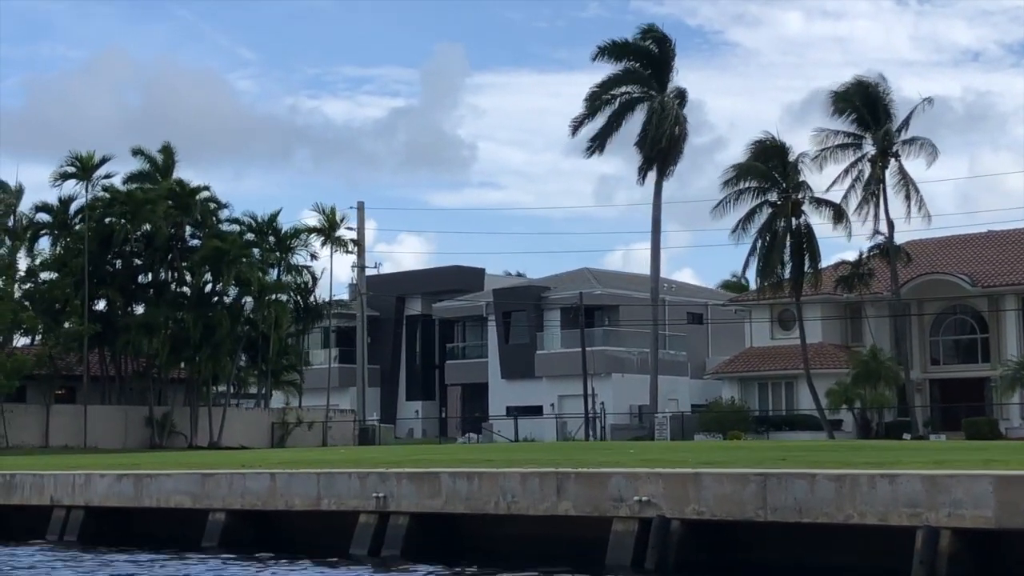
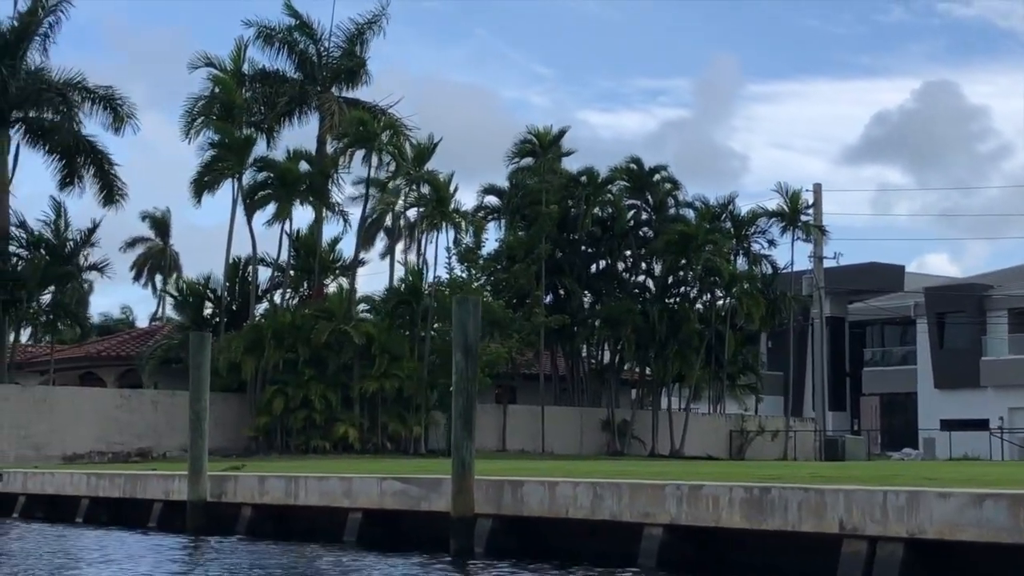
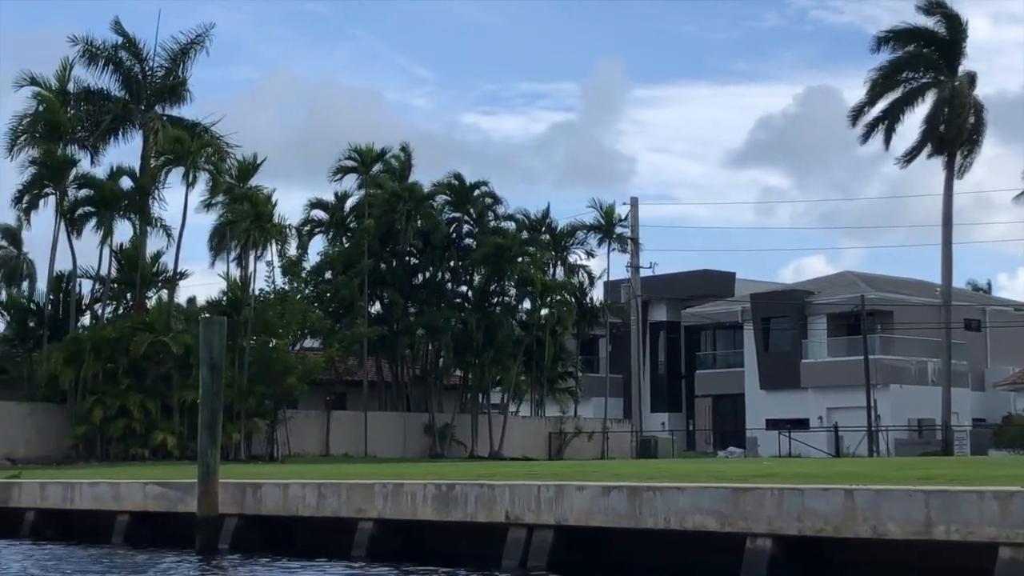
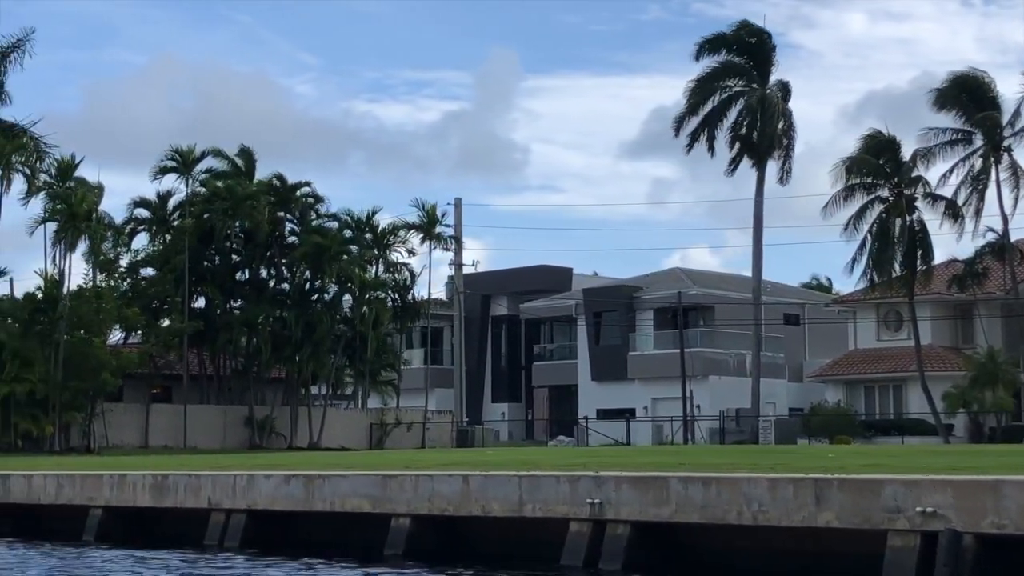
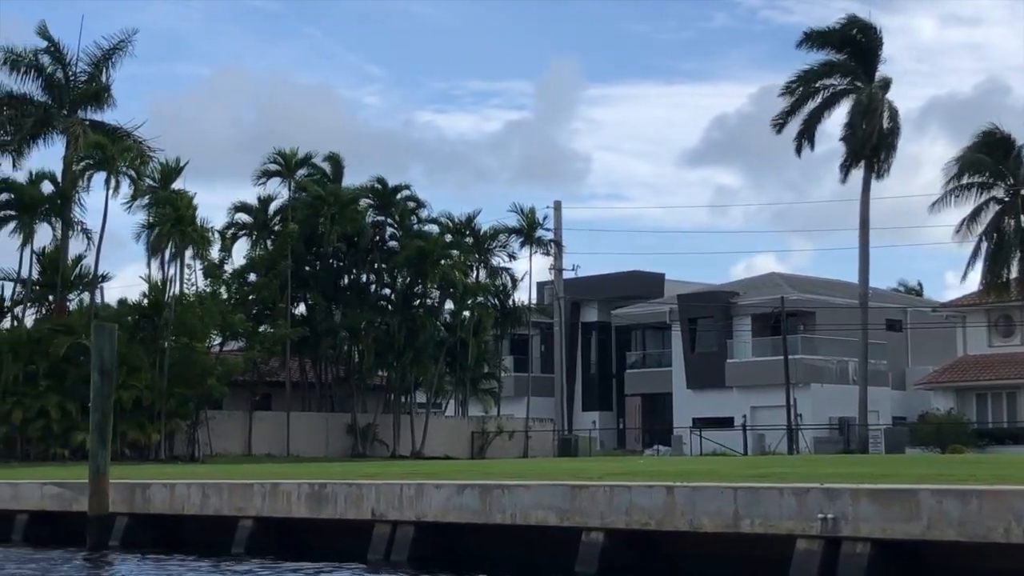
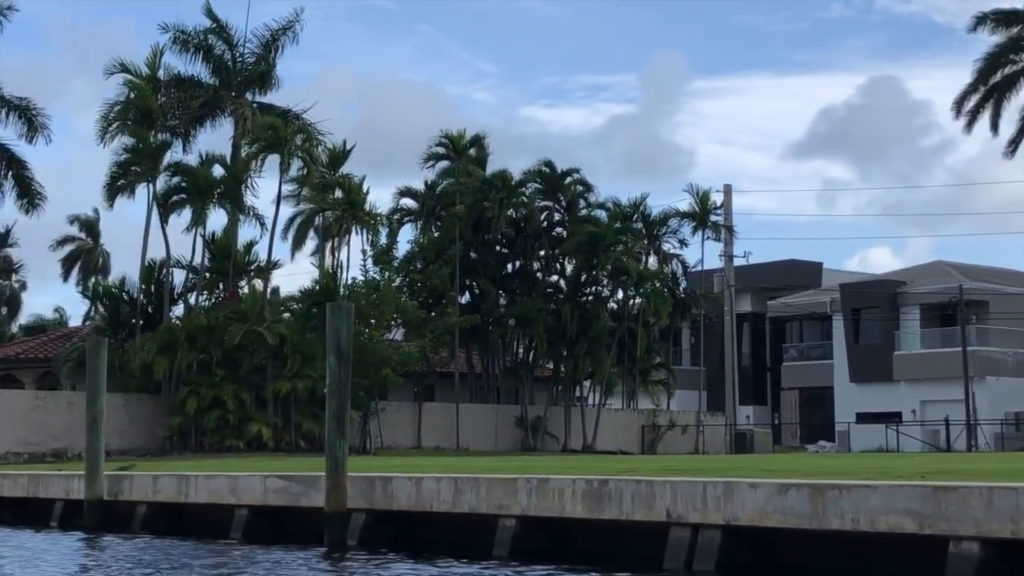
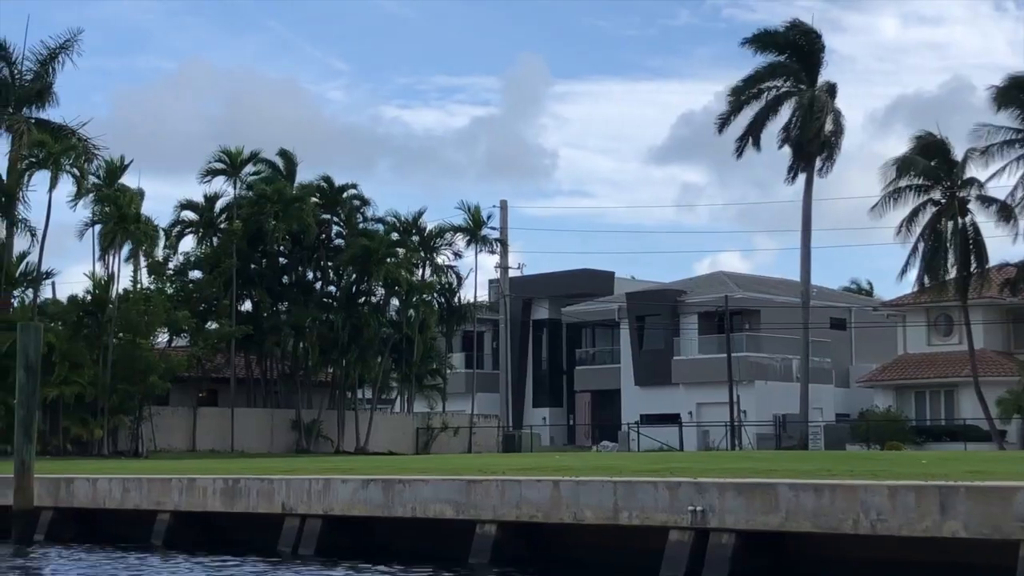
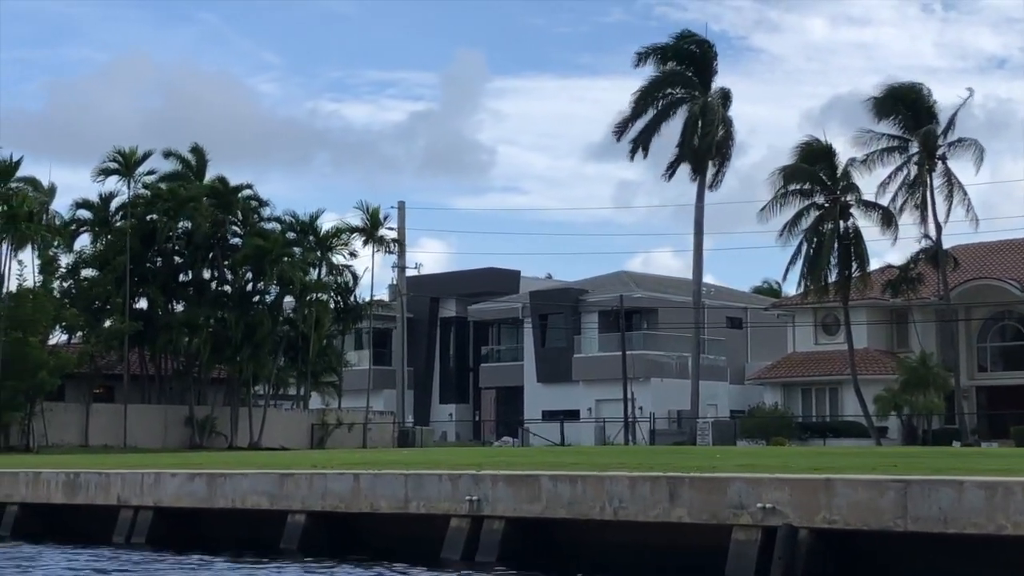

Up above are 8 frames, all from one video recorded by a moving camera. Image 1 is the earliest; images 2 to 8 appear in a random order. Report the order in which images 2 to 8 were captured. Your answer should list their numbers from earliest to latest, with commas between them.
8, 4, 7, 5, 3, 6, 2
